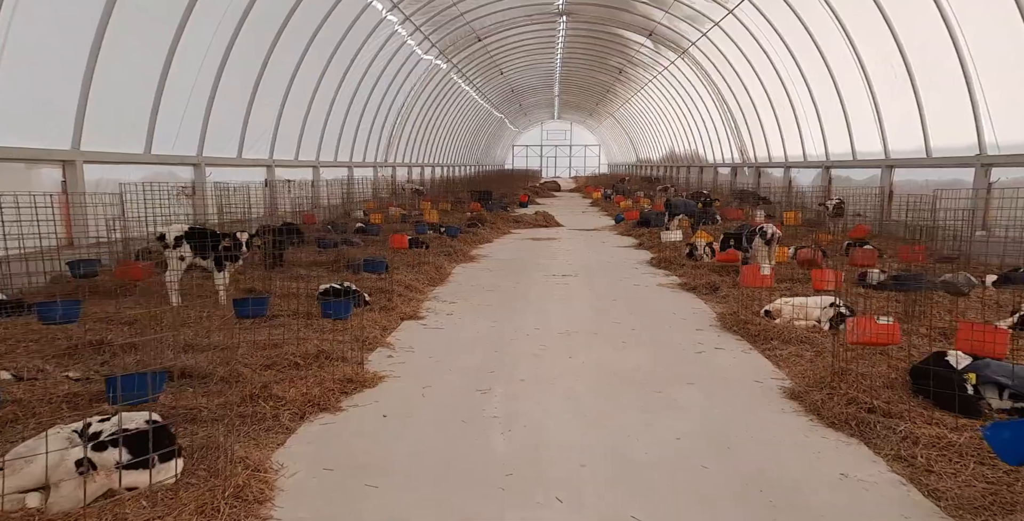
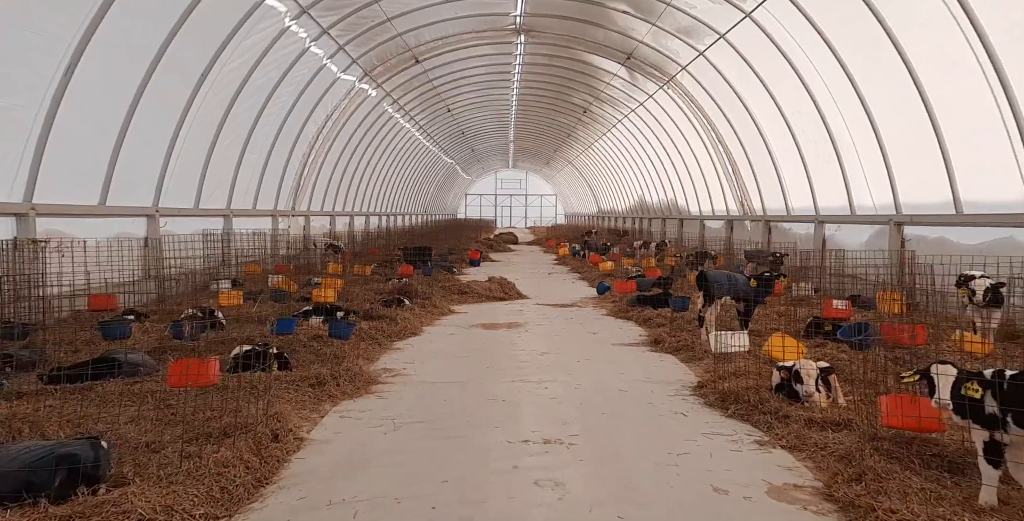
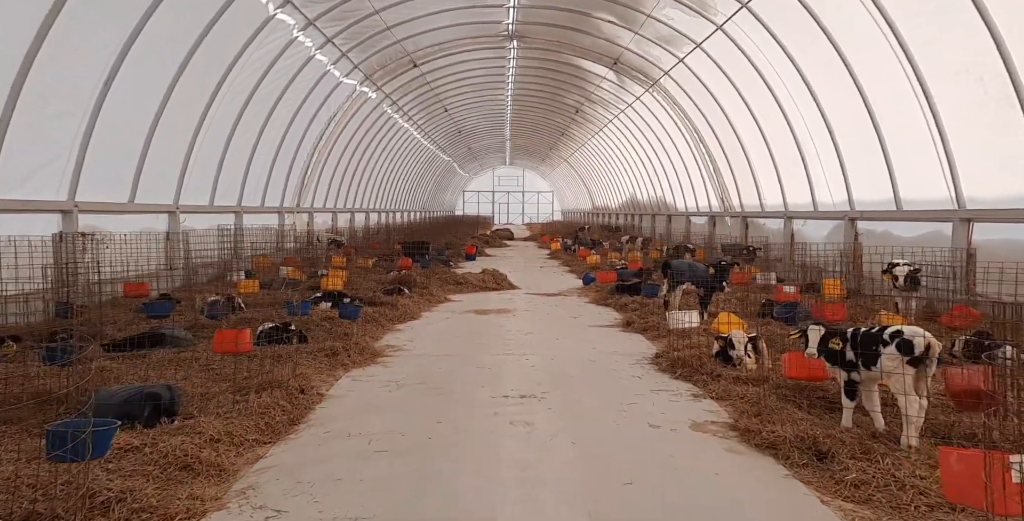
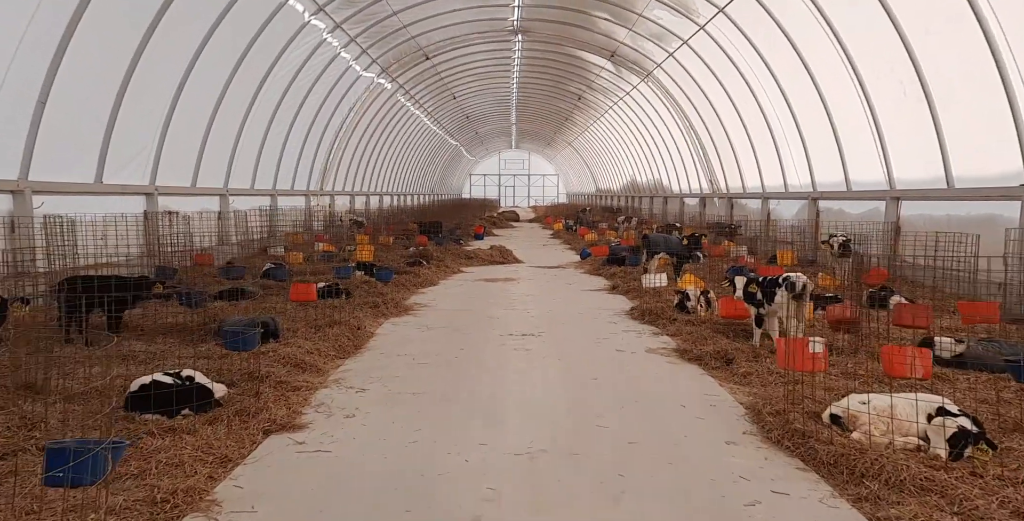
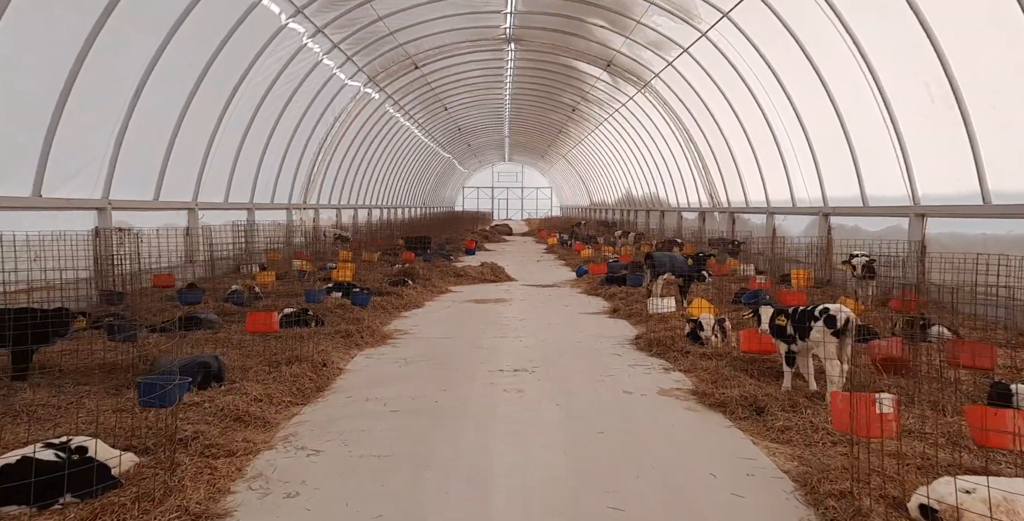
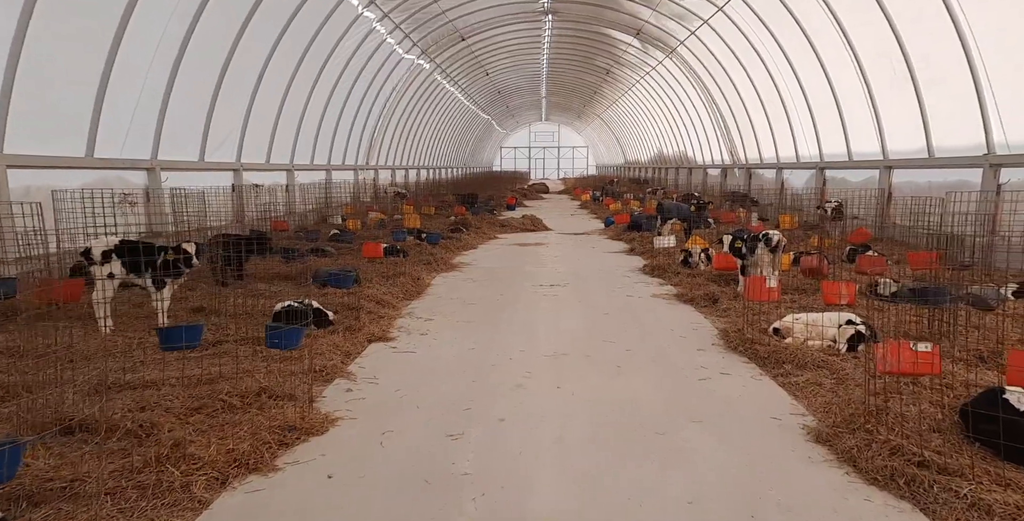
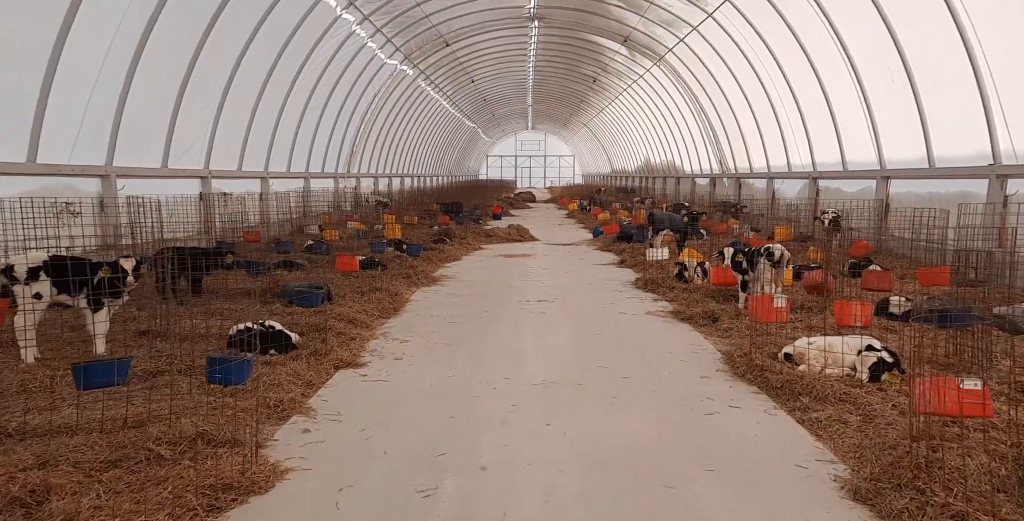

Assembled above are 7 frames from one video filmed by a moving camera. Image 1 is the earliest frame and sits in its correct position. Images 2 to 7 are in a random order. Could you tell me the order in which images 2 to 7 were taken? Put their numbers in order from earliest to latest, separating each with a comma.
6, 7, 4, 5, 3, 2
